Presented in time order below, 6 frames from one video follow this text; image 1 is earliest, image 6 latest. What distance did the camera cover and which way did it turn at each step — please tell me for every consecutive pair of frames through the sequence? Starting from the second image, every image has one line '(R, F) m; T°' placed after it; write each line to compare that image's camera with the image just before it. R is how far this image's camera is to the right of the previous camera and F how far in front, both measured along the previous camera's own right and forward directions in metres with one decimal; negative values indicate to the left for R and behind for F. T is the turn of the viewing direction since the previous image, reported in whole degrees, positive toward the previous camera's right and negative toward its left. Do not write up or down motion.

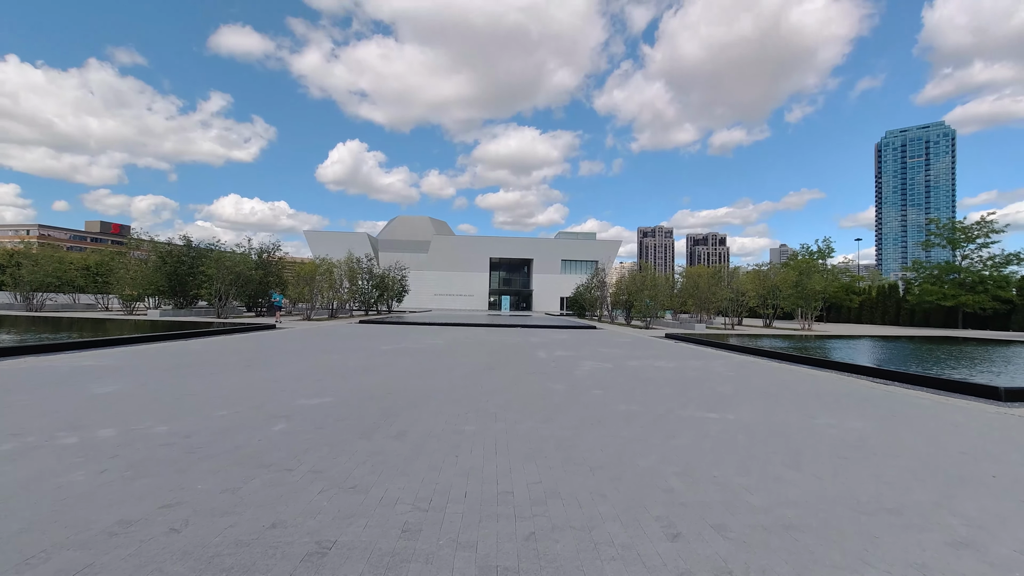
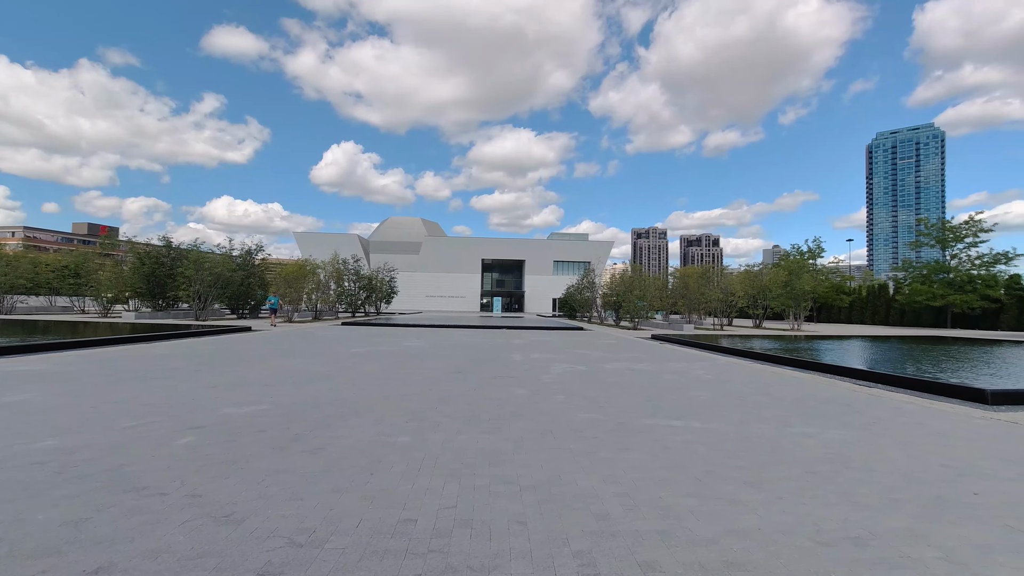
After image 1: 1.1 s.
(+0.4, +0.4) m; +1°
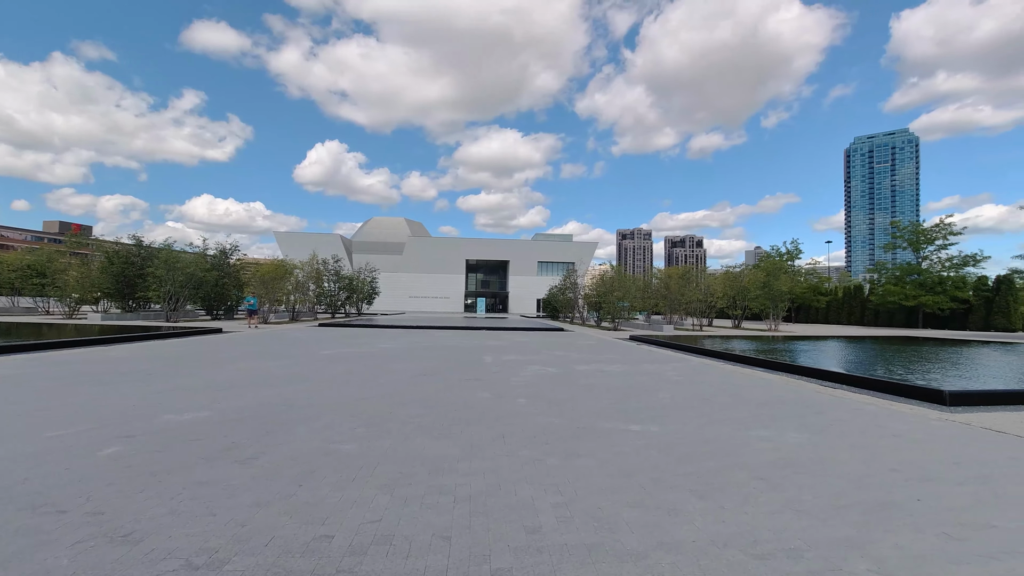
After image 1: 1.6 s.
(+0.3, +0.1) m; +2°
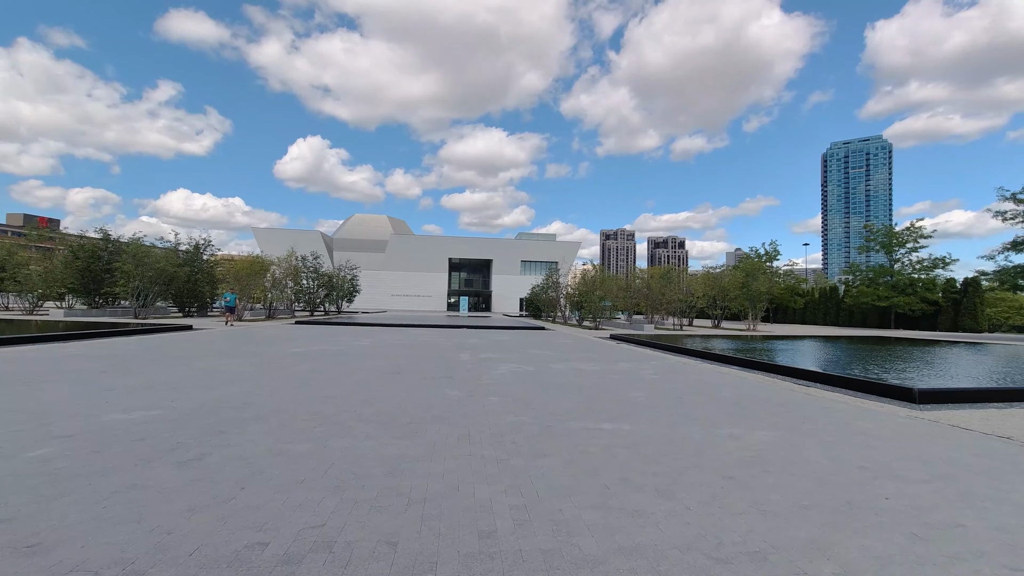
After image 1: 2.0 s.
(+0.1, +0.1) m; +2°
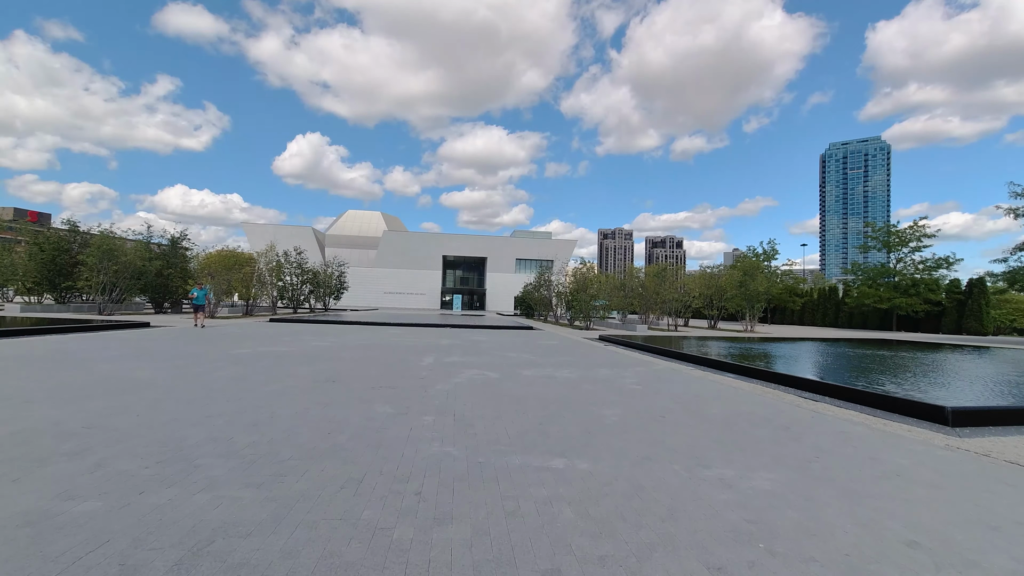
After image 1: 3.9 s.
(+0.5, +1.0) m; 0°
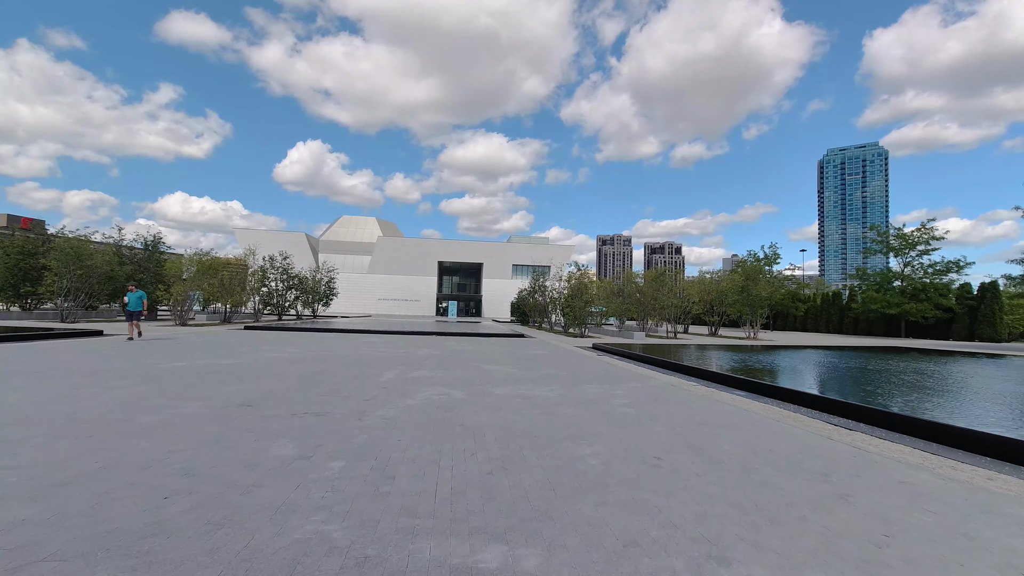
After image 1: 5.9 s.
(+0.4, +1.1) m; 0°
